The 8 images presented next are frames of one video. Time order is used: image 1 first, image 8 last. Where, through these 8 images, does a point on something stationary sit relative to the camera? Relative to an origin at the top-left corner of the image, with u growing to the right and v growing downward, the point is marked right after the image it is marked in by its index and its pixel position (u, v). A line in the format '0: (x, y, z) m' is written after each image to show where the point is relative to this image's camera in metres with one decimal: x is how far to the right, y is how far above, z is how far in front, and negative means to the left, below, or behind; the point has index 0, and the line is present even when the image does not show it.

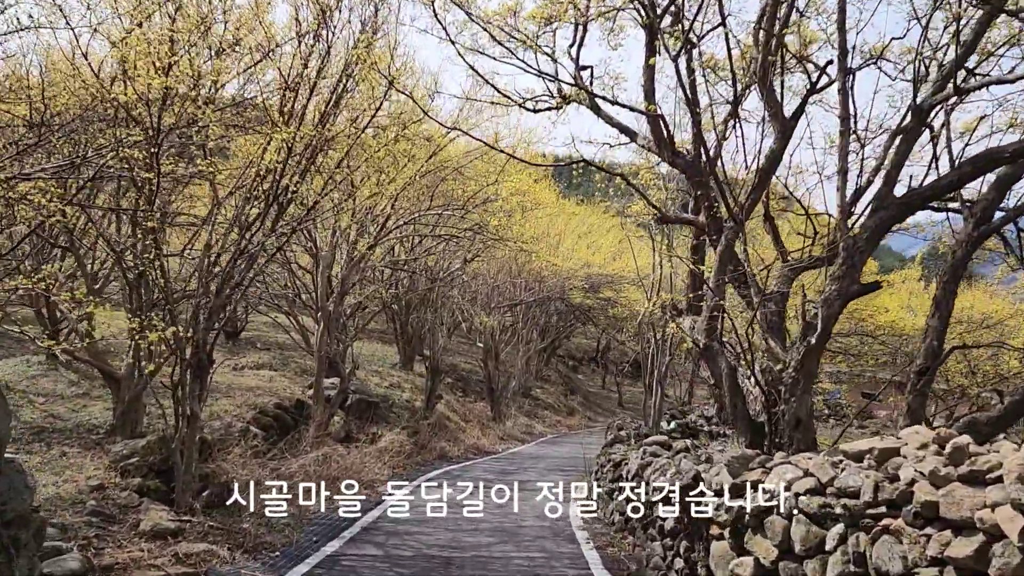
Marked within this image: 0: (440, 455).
0: (-1.2, -2.9, +14.4) m
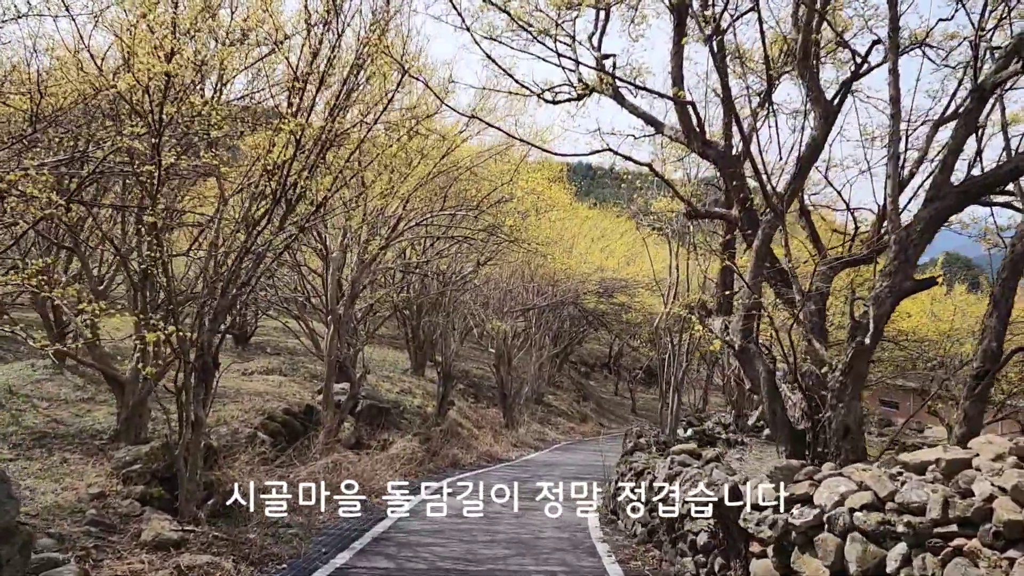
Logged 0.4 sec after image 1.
0: (-1.0, -3.0, +14.0) m
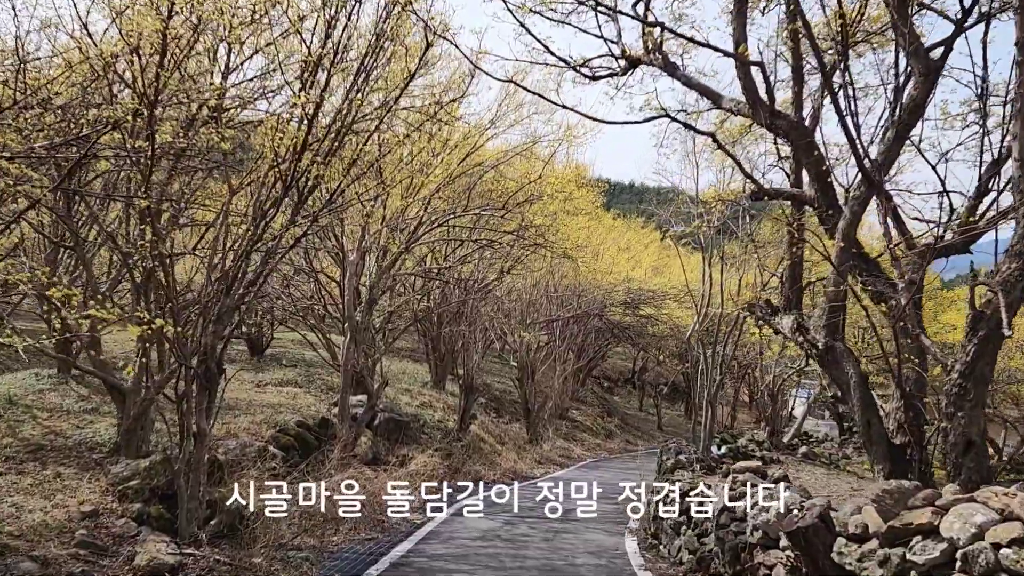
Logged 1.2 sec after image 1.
0: (-0.6, -3.1, +13.3) m
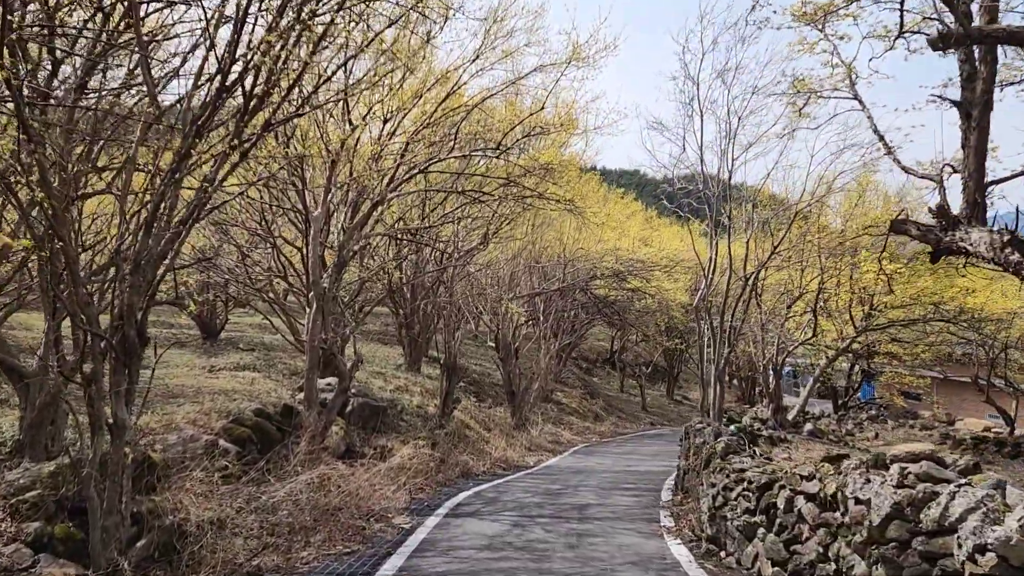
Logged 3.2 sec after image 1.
0: (-0.7, -2.6, +11.6) m
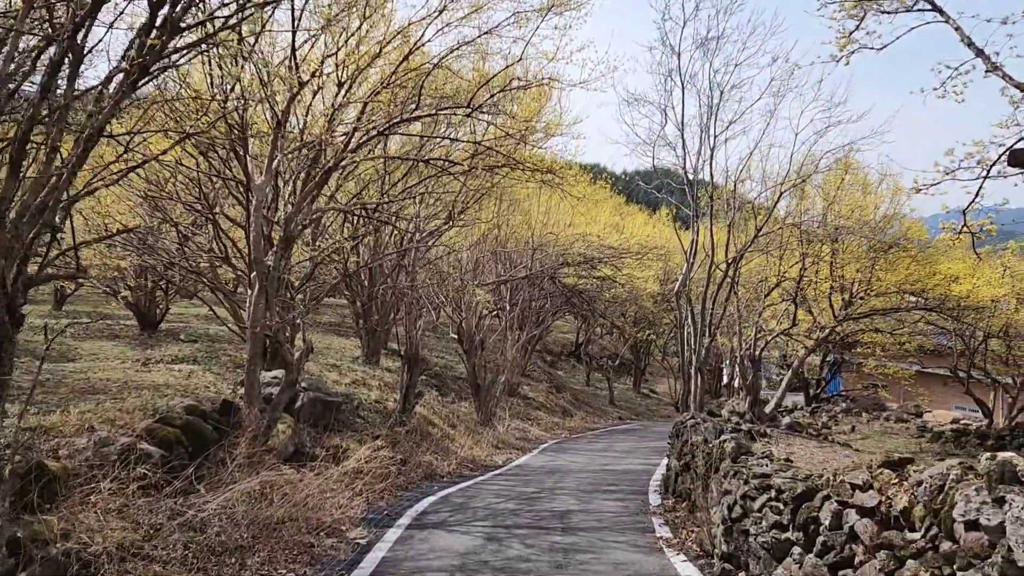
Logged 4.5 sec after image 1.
0: (-1.1, -2.4, +10.5) m
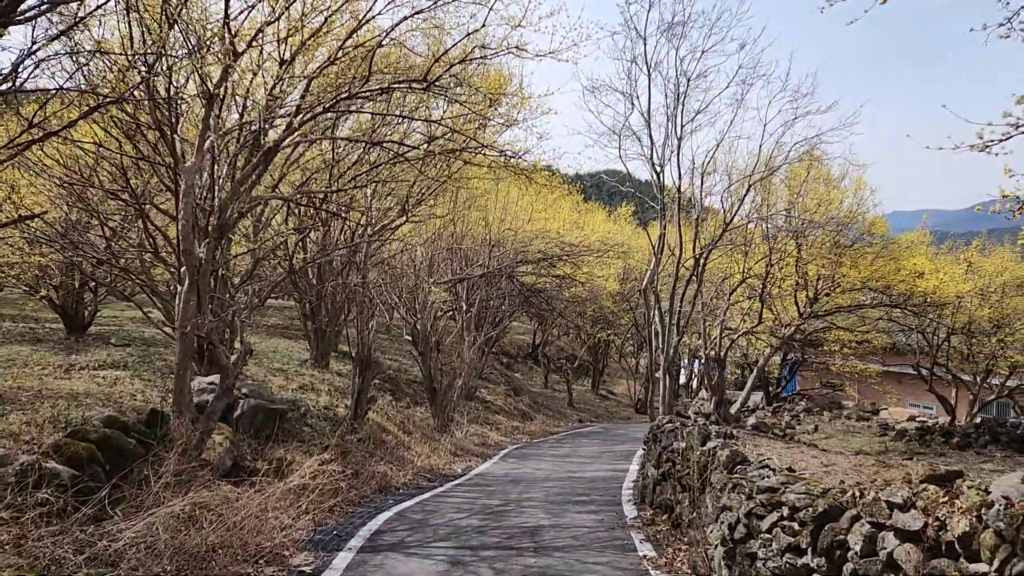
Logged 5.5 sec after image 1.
0: (-1.5, -2.3, +9.6) m
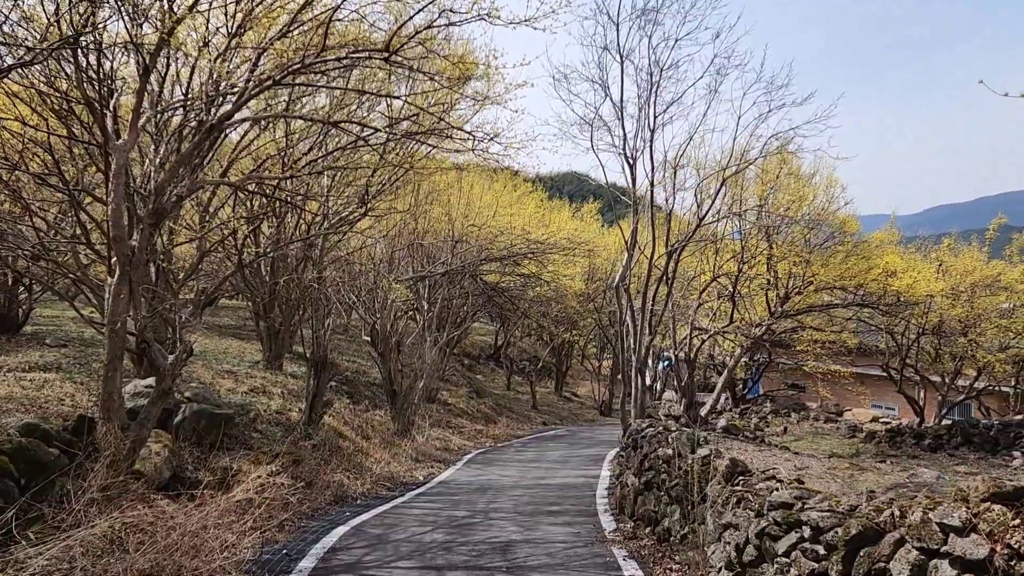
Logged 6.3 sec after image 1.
0: (-1.9, -2.3, +8.9) m
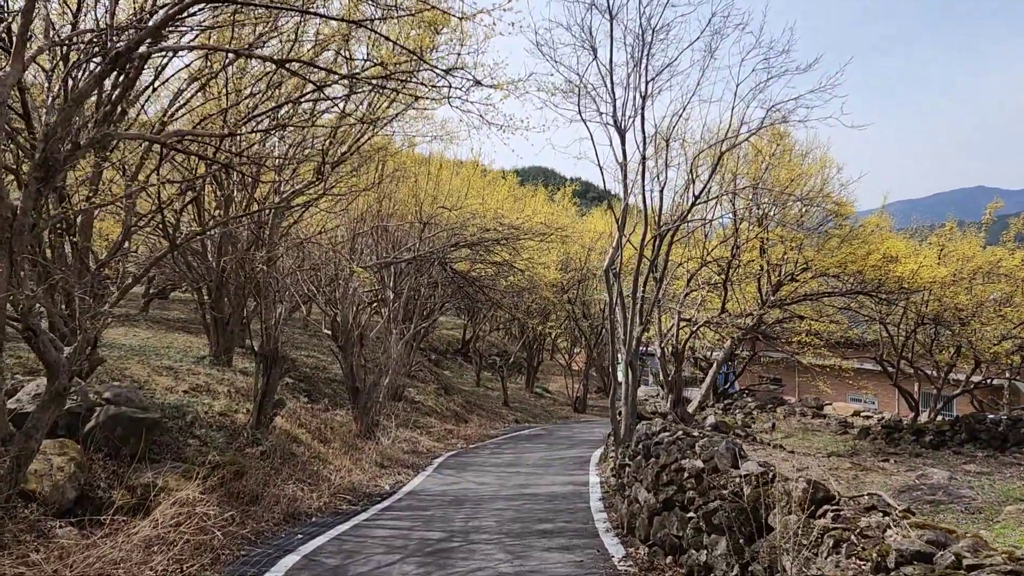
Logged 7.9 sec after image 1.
0: (-2.0, -2.1, +7.5) m
